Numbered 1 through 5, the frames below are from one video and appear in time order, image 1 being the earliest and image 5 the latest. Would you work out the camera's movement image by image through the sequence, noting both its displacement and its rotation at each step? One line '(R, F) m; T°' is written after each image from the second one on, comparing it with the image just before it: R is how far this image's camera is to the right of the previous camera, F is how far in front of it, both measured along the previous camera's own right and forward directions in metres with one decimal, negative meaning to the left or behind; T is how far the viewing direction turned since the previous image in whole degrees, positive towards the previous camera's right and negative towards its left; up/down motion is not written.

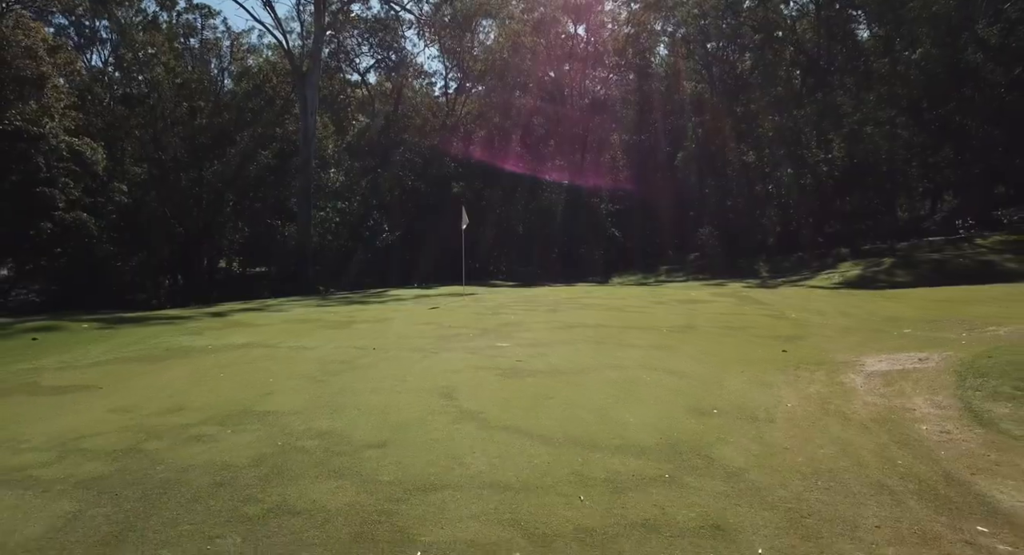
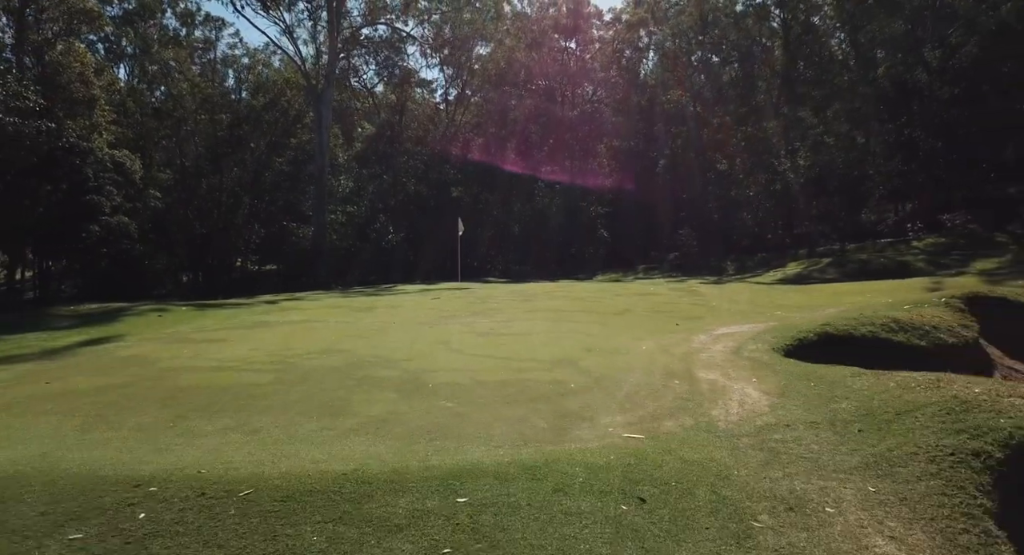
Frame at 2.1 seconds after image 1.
(+0.4, -2.9) m; 0°
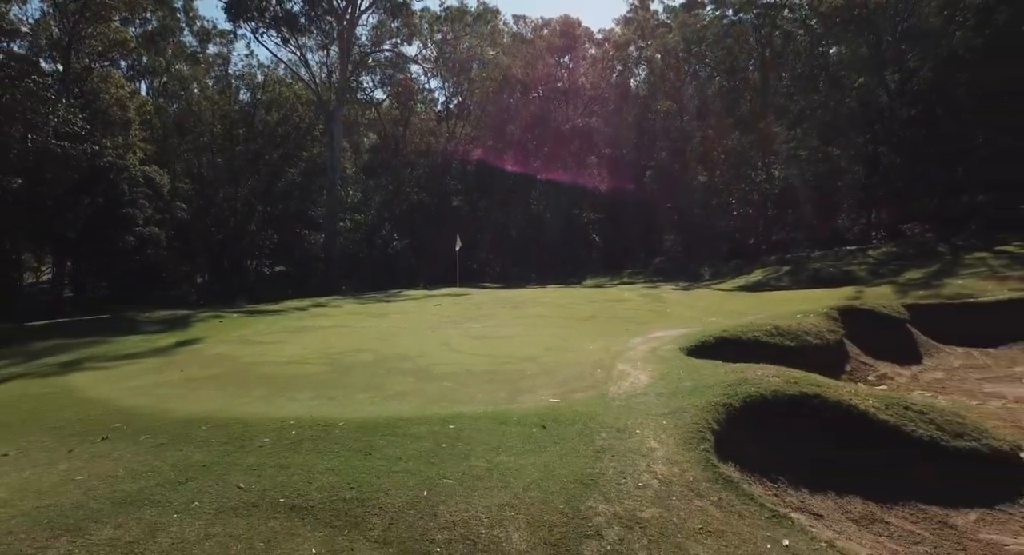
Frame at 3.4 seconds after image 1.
(+0.3, -2.5) m; 0°
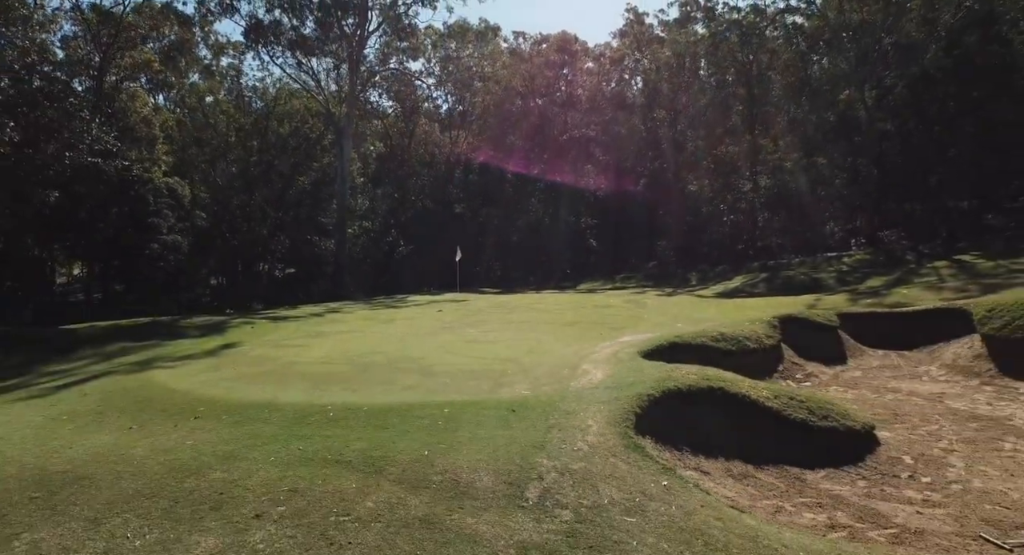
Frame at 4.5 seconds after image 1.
(+0.3, -1.9) m; 0°
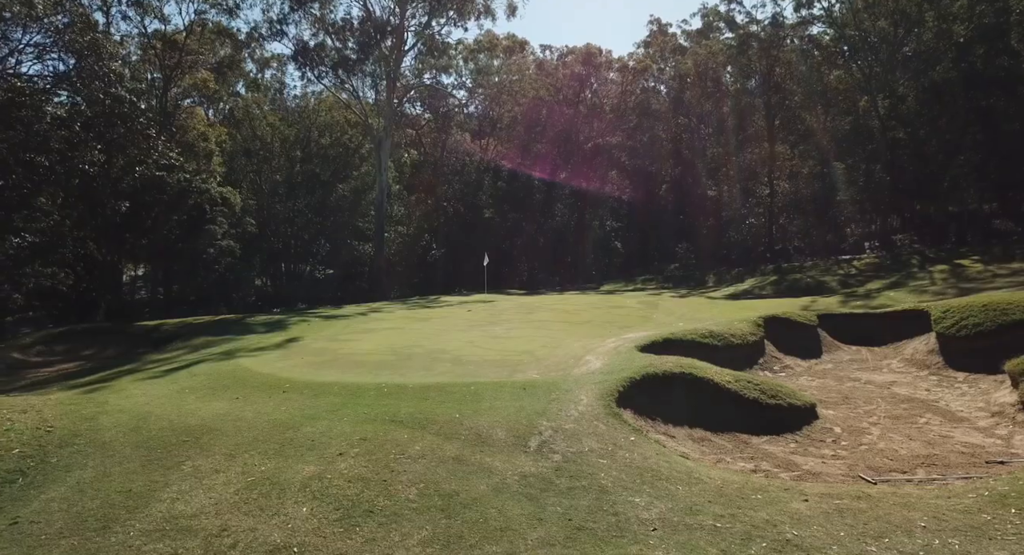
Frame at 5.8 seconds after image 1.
(+0.3, -2.0) m; -3°
